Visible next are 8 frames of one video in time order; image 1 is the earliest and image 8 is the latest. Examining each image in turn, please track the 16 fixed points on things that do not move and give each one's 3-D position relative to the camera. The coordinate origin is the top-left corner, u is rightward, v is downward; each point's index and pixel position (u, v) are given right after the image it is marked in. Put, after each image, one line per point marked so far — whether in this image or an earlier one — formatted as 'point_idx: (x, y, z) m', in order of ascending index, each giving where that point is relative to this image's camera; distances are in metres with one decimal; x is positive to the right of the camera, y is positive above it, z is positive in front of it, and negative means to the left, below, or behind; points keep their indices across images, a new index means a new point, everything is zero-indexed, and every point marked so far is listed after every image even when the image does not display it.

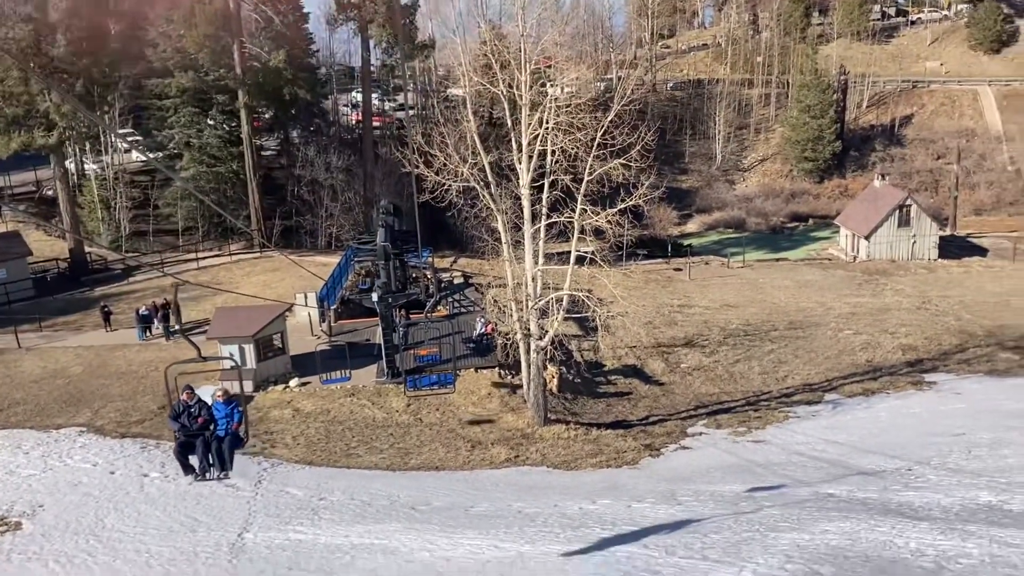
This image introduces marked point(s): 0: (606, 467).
0: (+1.7, -3.3, +17.3) m
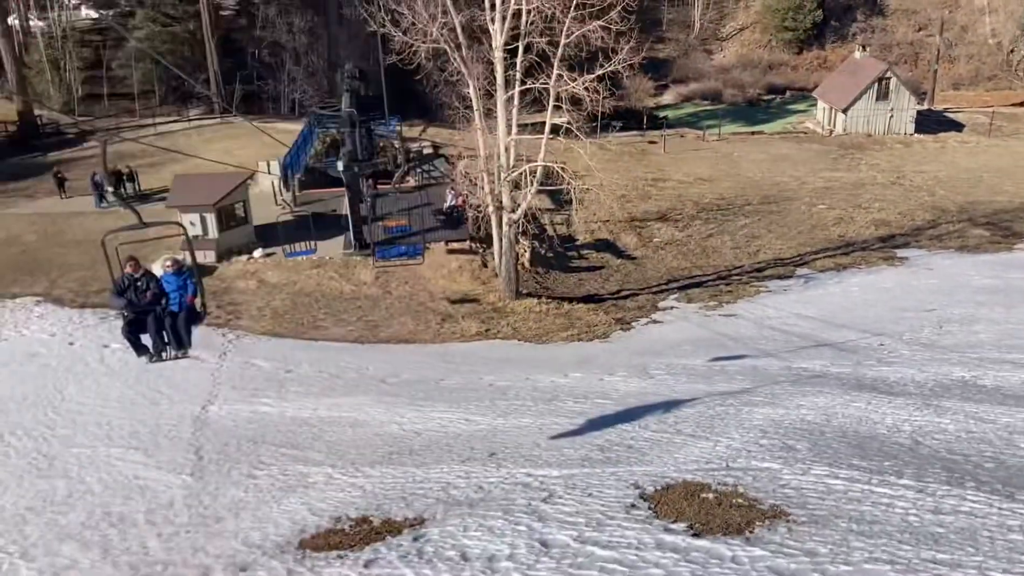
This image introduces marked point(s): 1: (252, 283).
0: (+1.2, -1.0, +17.2) m
1: (-5.3, +0.1, +19.2) m
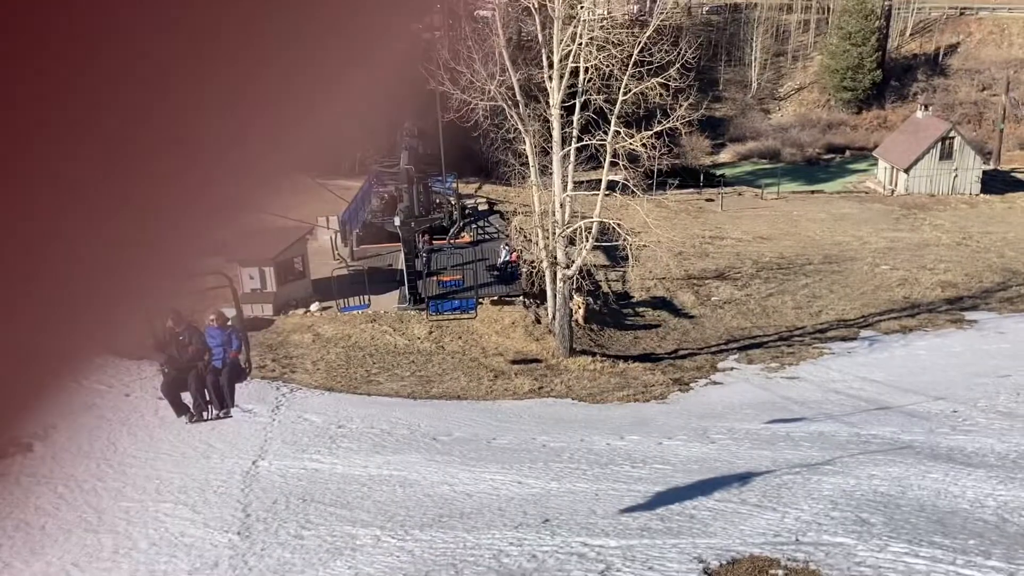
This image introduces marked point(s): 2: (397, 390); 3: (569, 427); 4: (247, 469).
0: (+2.2, -2.0, +16.7) m
1: (-4.2, -1.0, +19.2) m
2: (-2.1, -1.8, +16.8) m
3: (+0.9, -2.1, +13.9) m
4: (-3.3, -2.3, +11.7) m
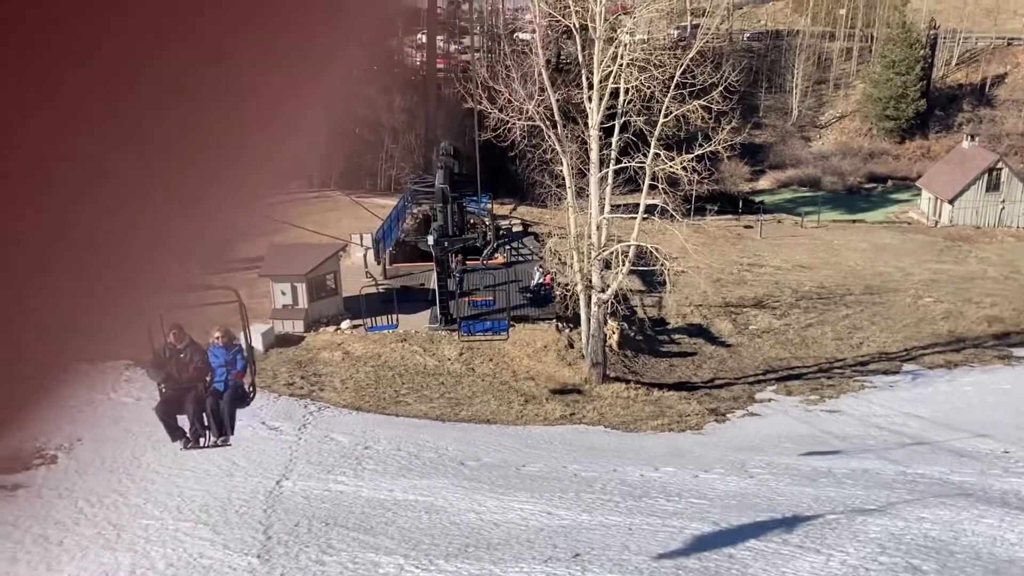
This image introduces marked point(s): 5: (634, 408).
0: (+2.7, -2.5, +16.2) m
1: (-3.6, -1.3, +19.0) m
2: (-1.5, -2.2, +16.5) m
3: (+1.3, -2.4, +13.5) m
4: (-2.9, -2.5, +11.4) m
5: (+2.3, -2.2, +17.4) m
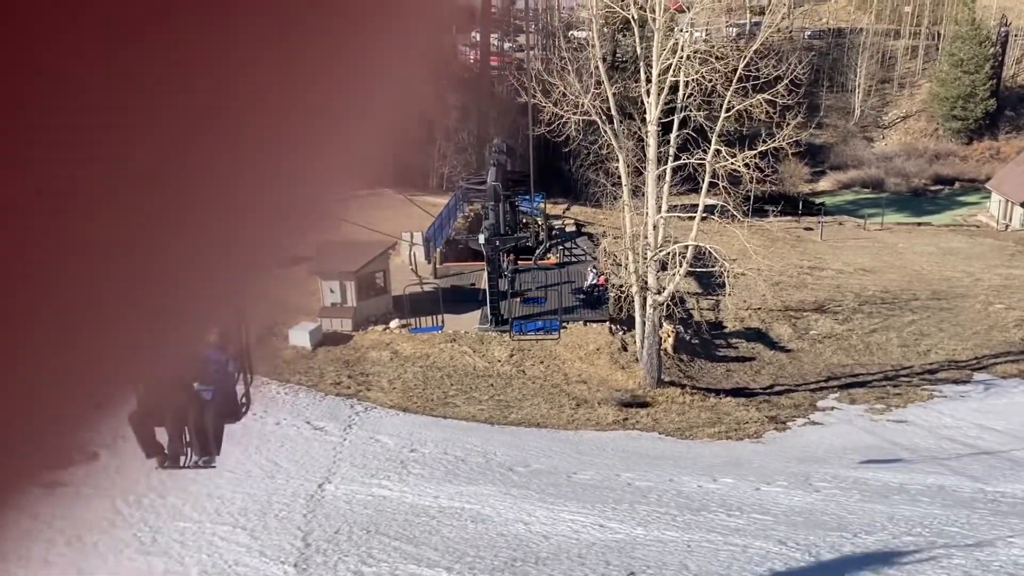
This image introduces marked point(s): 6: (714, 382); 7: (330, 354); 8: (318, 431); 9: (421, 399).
0: (+3.5, -2.5, +15.5) m
1: (-2.5, -1.3, +18.6) m
2: (-0.7, -2.2, +16.0) m
3: (+2.0, -2.5, +12.9) m
4: (-2.4, -2.4, +11.1) m
5: (+3.2, -2.3, +16.8) m
6: (+4.2, -1.9, +19.4) m
7: (-3.6, -1.3, +18.5) m
8: (-2.9, -2.1, +13.8) m
9: (-1.6, -2.0, +16.6) m
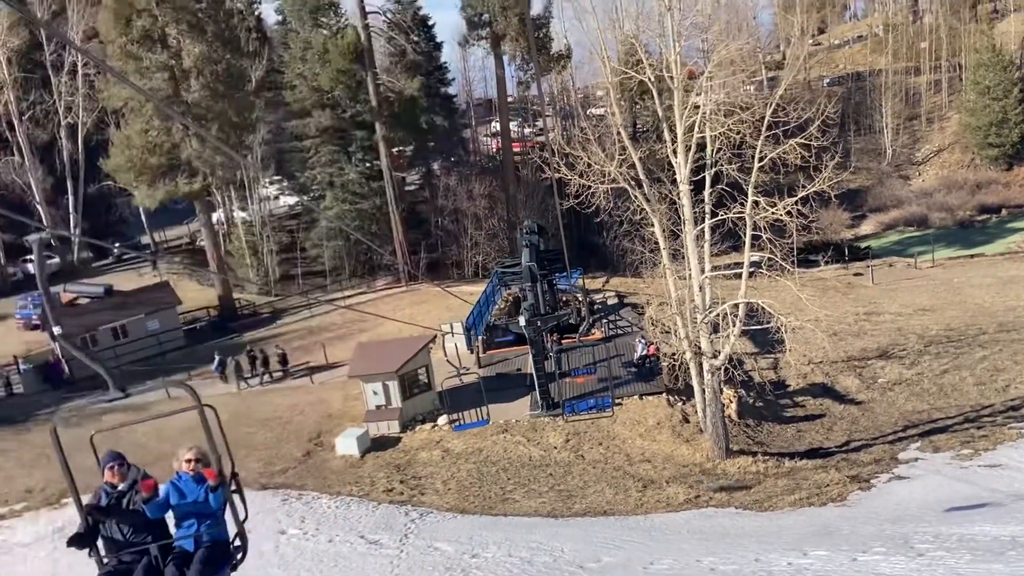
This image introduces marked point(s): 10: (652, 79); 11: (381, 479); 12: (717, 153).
0: (+4.6, -3.3, +14.4) m
1: (-1.5, -3.1, +17.8) m
2: (+0.4, -3.6, +15.1) m
3: (+2.9, -3.2, +11.8) m
4: (-1.6, -3.6, +10.2) m
5: (+4.2, -3.3, +15.6) m
6: (+5.3, -3.1, +18.2) m
7: (-2.5, -3.3, +17.8) m
8: (-2.0, -3.6, +13.0) m
9: (-0.6, -3.5, +15.7) m
10: (+2.5, +3.7, +16.7) m
11: (-2.3, -3.4, +16.8) m
12: (+3.8, +2.5, +17.1) m
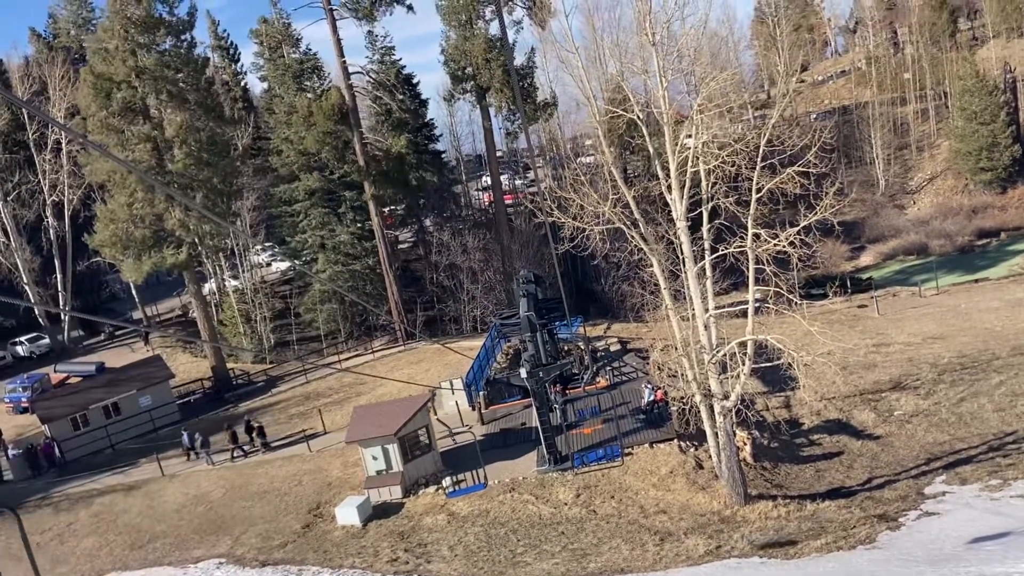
0: (+4.7, -3.8, +13.6) m
1: (-1.3, -4.2, +17.0) m
2: (+0.5, -4.3, +14.3) m
3: (+3.0, -3.7, +11.0) m
4: (-1.4, -4.1, +9.4) m
5: (+4.4, -3.8, +14.8) m
6: (+5.5, -3.7, +17.4) m
7: (-2.4, -4.3, +16.9) m
8: (-1.8, -4.3, +12.1) m
9: (-0.4, -4.4, +14.8) m
10: (+2.3, +3.0, +16.3) m
11: (-2.2, -4.4, +15.9) m
12: (+3.6, +1.8, +16.6) m
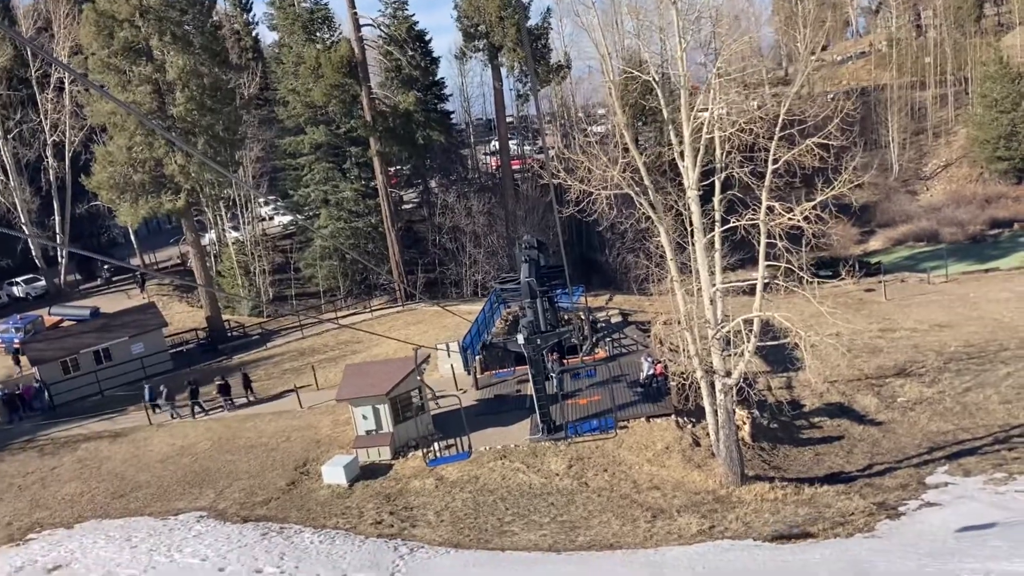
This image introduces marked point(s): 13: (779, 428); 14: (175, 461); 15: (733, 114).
0: (+4.5, -3.5, +13.2) m
1: (-1.5, -3.4, +16.6) m
2: (+0.3, -3.8, +13.9) m
3: (+2.8, -3.4, +10.6) m
4: (-1.6, -3.7, +9.0) m
5: (+4.2, -3.5, +14.4) m
6: (+5.3, -3.3, +17.0) m
7: (-2.5, -3.6, +16.5) m
8: (-2.0, -3.7, +11.8) m
9: (-0.6, -3.8, +14.5) m
10: (+2.4, +3.5, +15.6) m
11: (-2.4, -3.7, +15.5) m
12: (+3.7, +2.2, +16.0) m
13: (+5.5, -2.9, +19.4) m
14: (-6.8, -3.5, +18.8) m
15: (+3.6, +2.9, +15.3) m
